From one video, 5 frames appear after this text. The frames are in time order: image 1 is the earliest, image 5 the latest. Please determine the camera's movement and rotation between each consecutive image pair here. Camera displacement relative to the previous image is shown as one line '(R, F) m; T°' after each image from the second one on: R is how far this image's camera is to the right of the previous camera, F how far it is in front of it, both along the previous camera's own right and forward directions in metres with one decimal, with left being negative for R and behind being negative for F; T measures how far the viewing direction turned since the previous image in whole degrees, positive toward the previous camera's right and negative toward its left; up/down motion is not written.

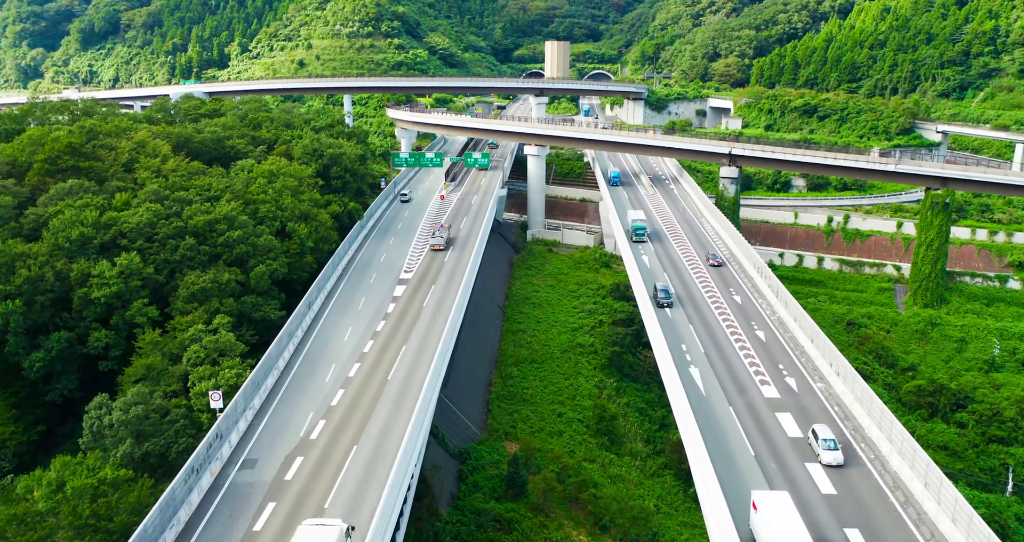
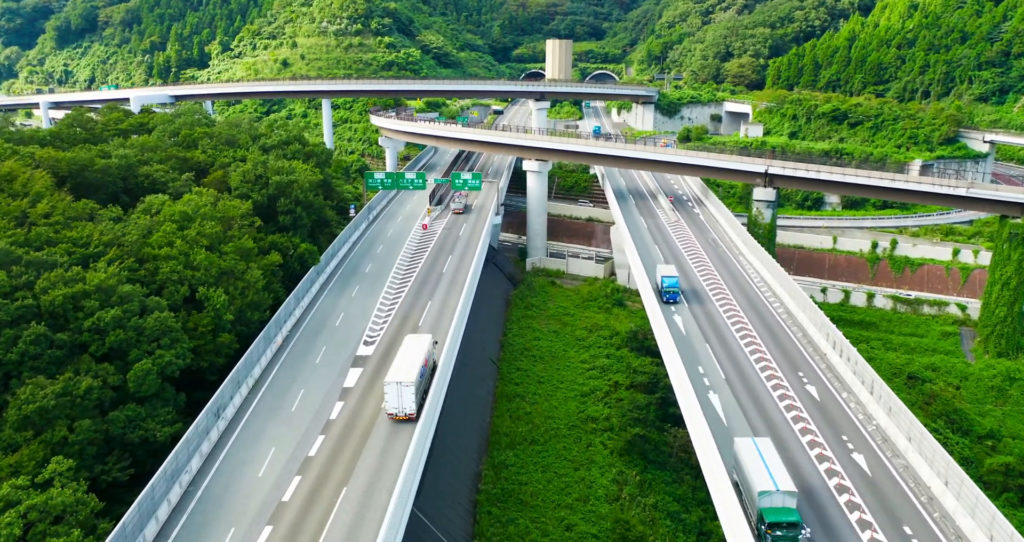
(+0.2, +10.1) m; 0°
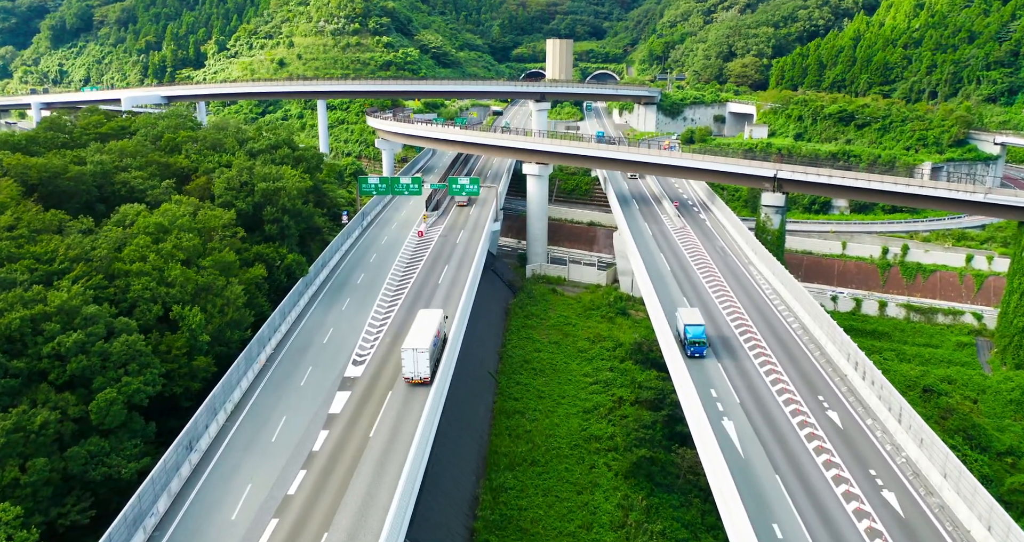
(0.0, +2.0) m; 0°
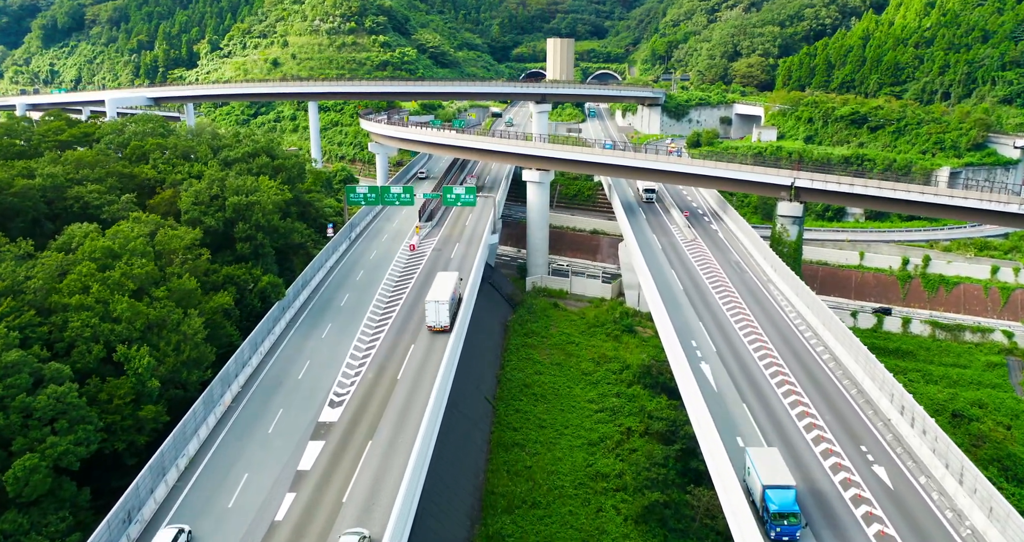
(+0.1, +3.5) m; 0°
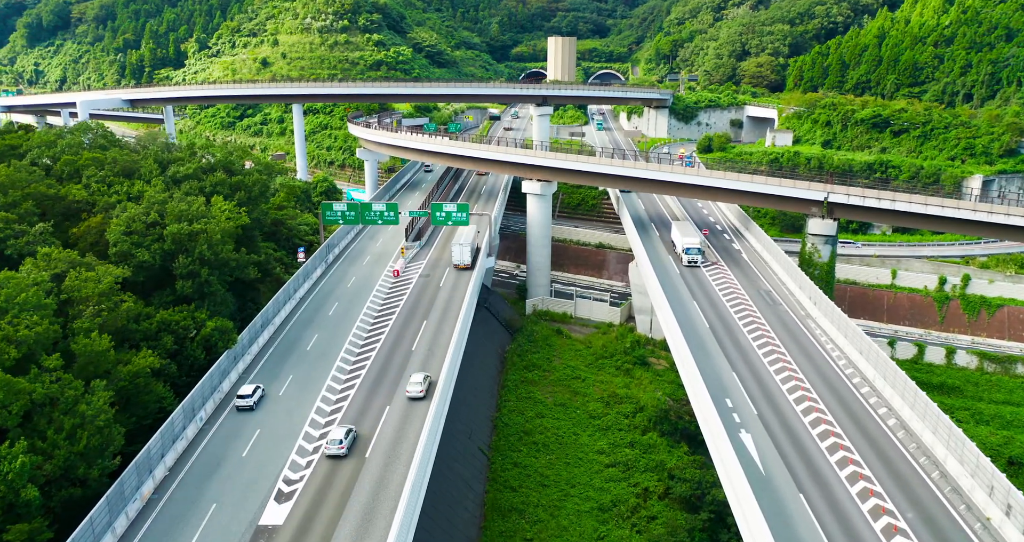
(+0.1, +5.5) m; 0°
